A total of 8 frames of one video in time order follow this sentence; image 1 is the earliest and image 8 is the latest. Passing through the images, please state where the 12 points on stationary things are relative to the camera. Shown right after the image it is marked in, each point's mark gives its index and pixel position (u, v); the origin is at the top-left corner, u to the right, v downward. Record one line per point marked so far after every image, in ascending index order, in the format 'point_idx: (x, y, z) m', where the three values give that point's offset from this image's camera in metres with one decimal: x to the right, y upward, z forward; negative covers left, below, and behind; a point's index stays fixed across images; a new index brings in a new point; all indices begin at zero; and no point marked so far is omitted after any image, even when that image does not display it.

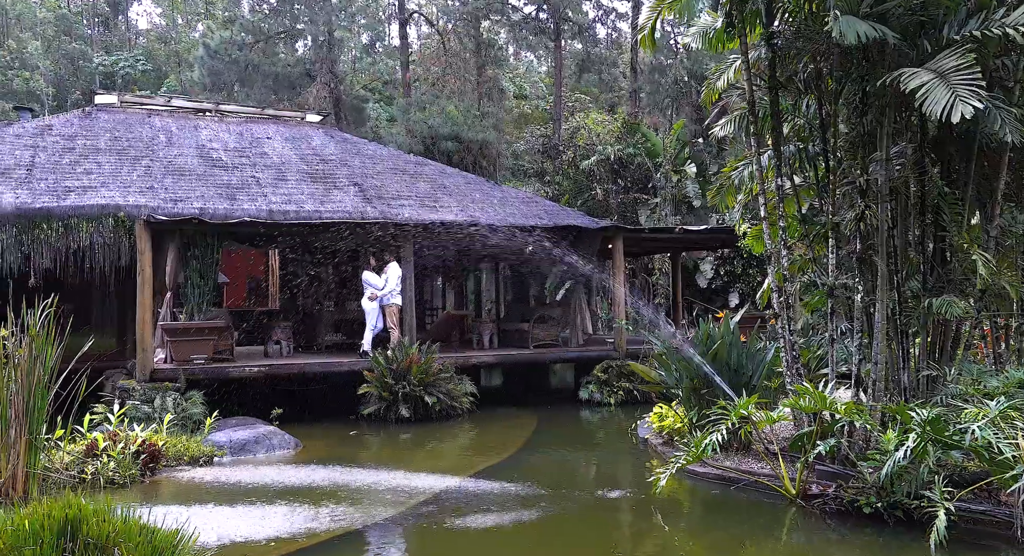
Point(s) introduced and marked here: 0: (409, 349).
0: (-1.2, -0.8, +12.7) m
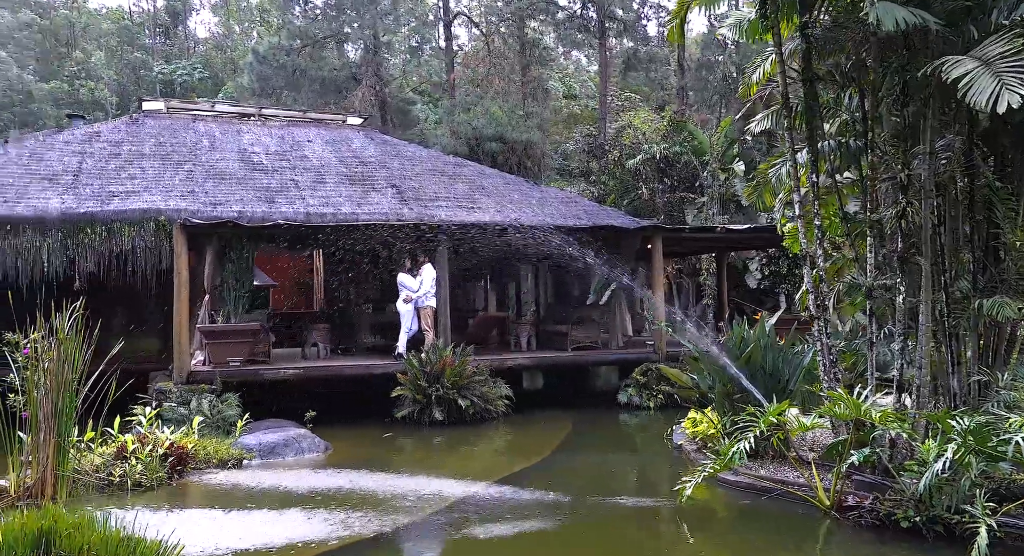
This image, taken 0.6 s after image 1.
0: (-0.8, -0.9, +12.7) m
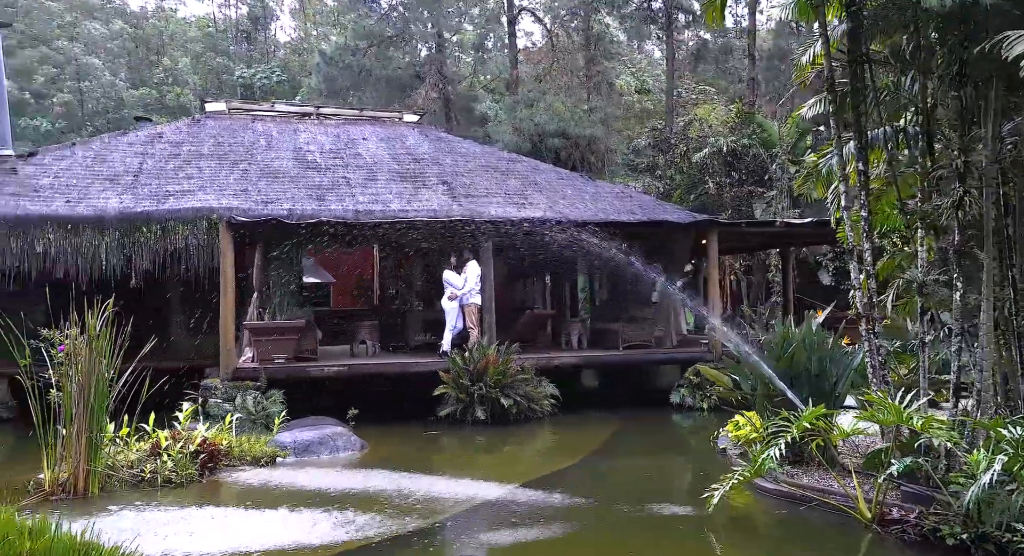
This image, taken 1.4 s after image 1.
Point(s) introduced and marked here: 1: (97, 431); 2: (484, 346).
0: (-0.3, -0.8, +12.4) m
1: (-3.4, -1.3, +9.2) m
2: (-0.3, -0.8, +12.6) m
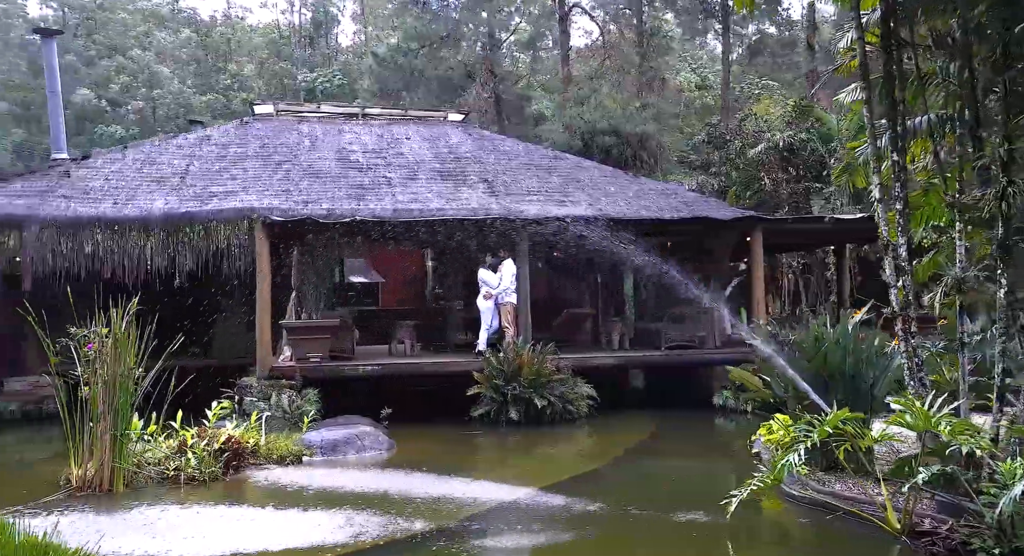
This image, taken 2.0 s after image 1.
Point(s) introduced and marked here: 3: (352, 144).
0: (+0.1, -0.8, +12.2) m
1: (-3.3, -1.3, +9.2) m
2: (+0.1, -0.8, +12.4) m
3: (-2.2, +1.9, +15.0) m
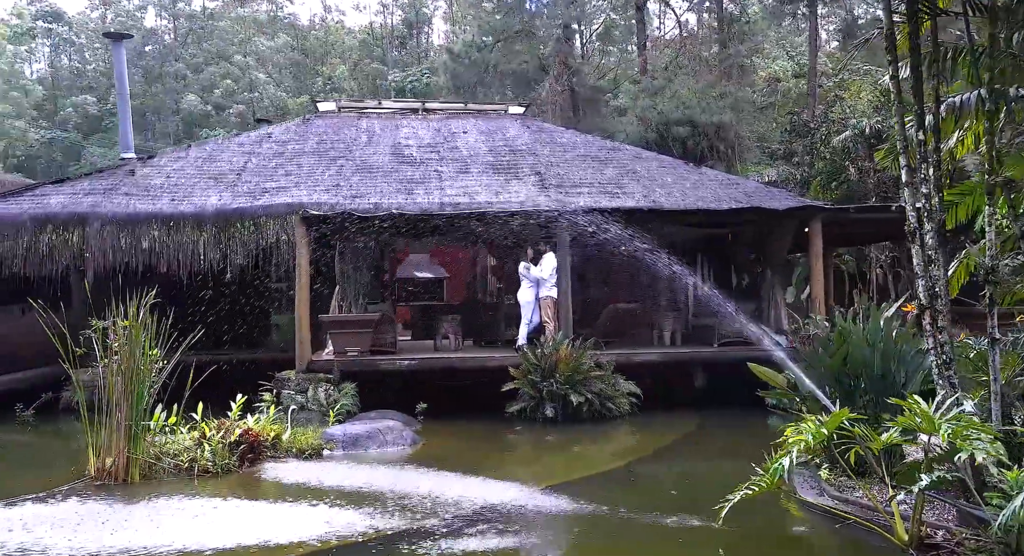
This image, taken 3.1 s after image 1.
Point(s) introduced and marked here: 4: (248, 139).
0: (+0.5, -0.7, +11.9) m
1: (-3.2, -1.2, +9.3) m
2: (+0.5, -0.7, +12.0) m
3: (-1.4, +1.9, +14.9) m
4: (-3.6, +1.9, +14.9) m
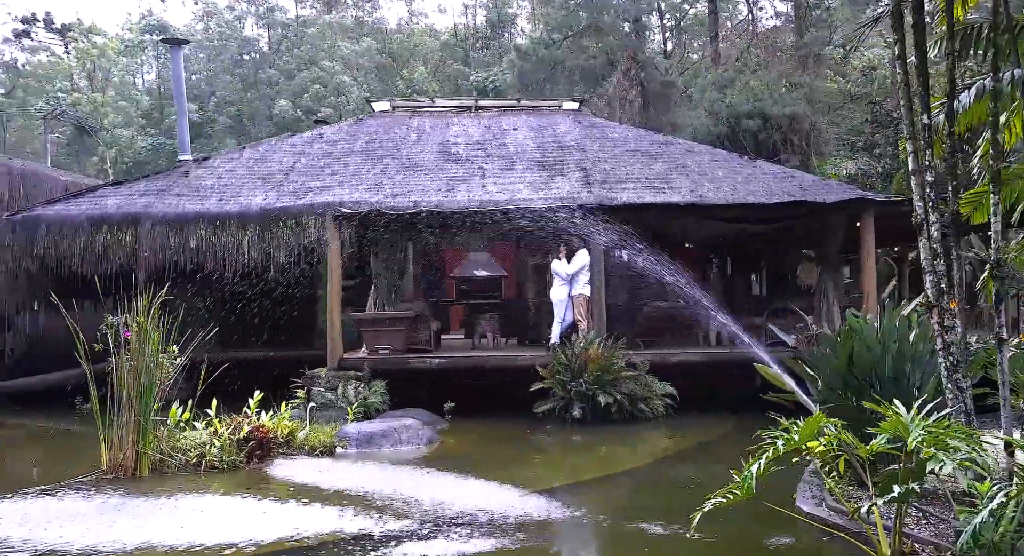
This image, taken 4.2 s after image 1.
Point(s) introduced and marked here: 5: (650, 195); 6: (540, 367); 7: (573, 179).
0: (+0.8, -0.7, +11.5) m
1: (-3.2, -1.2, +9.5) m
2: (+0.8, -0.7, +11.7) m
3: (-0.7, +1.9, +14.8) m
4: (-2.9, +1.9, +15.1) m
5: (+1.5, +1.0, +12.6) m
6: (+0.3, -1.0, +11.8) m
7: (+0.7, +1.2, +13.3) m
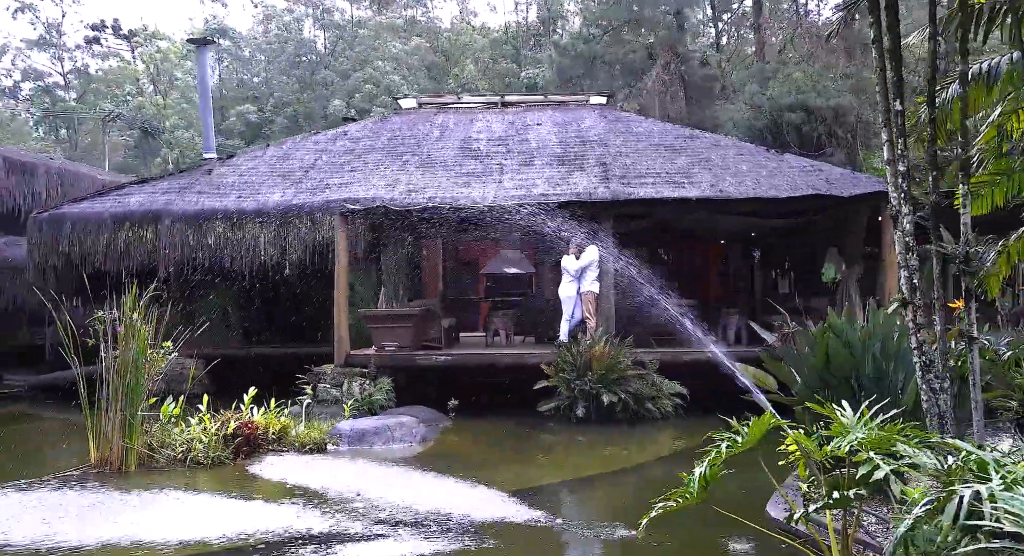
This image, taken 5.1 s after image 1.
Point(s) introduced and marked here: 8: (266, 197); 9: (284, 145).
0: (+0.9, -0.7, +11.2) m
1: (-3.3, -1.2, +9.5) m
2: (+0.9, -0.6, +11.3) m
3: (-0.4, +2.0, +14.6) m
4: (-2.6, +1.9, +15.1) m
5: (+1.7, +1.0, +12.2) m
6: (+0.4, -0.9, +11.5) m
7: (+0.9, +1.2, +13.0) m
8: (-3.0, +1.0, +13.4) m
9: (-3.1, +1.8, +14.8) m
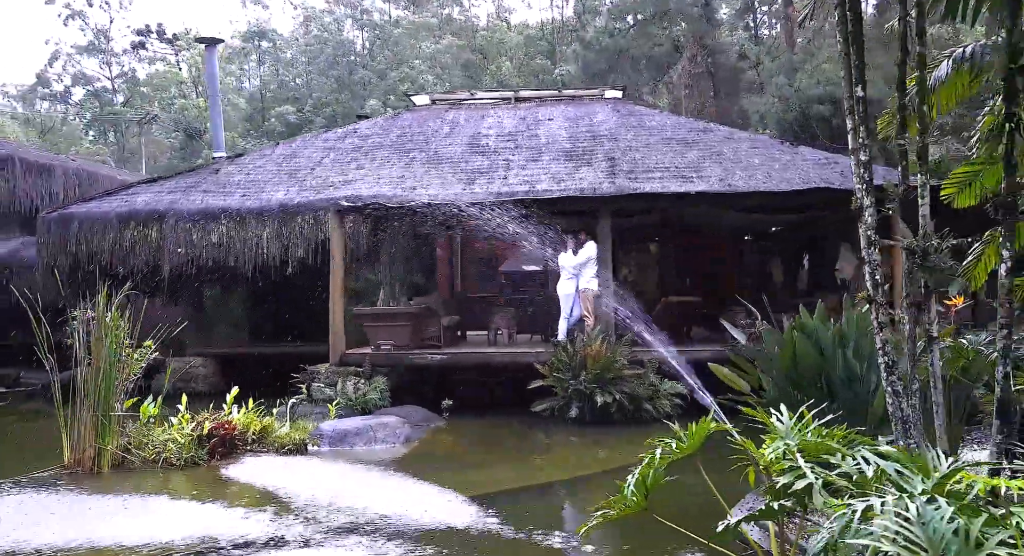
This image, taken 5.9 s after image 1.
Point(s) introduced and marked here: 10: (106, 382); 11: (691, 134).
0: (+0.8, -0.6, +10.8) m
1: (-3.5, -1.1, +9.4) m
2: (+0.8, -0.6, +10.9) m
3: (-0.3, +2.0, +14.3) m
4: (-2.4, +1.9, +14.9) m
5: (+1.6, +1.0, +11.7) m
6: (+0.3, -0.9, +11.2) m
7: (+1.0, +1.3, +12.6) m
8: (-3.0, +1.0, +13.3) m
9: (-2.9, +1.8, +14.7) m
10: (-3.5, -0.9, +9.4) m
11: (+2.2, +1.8, +13.3) m
